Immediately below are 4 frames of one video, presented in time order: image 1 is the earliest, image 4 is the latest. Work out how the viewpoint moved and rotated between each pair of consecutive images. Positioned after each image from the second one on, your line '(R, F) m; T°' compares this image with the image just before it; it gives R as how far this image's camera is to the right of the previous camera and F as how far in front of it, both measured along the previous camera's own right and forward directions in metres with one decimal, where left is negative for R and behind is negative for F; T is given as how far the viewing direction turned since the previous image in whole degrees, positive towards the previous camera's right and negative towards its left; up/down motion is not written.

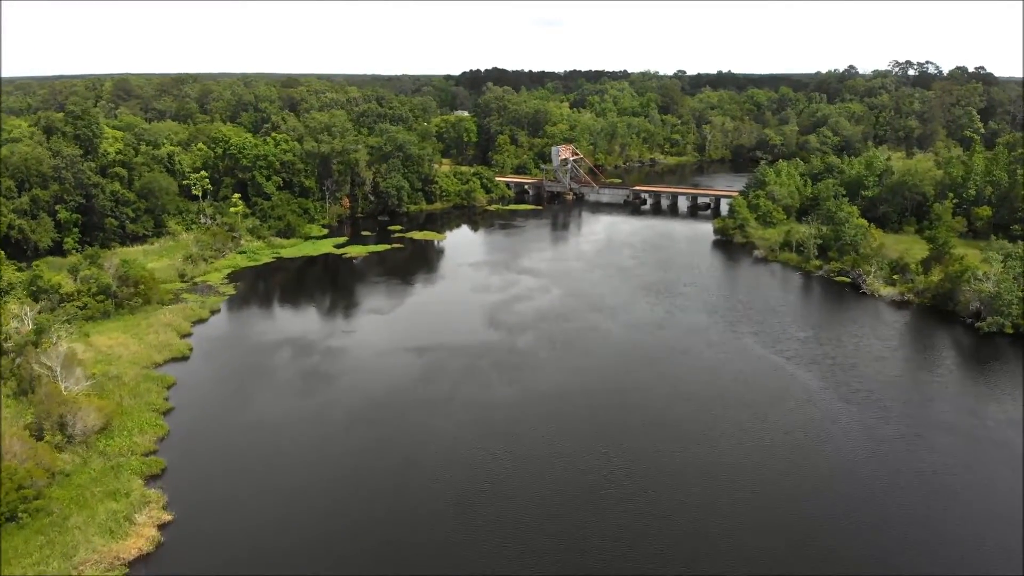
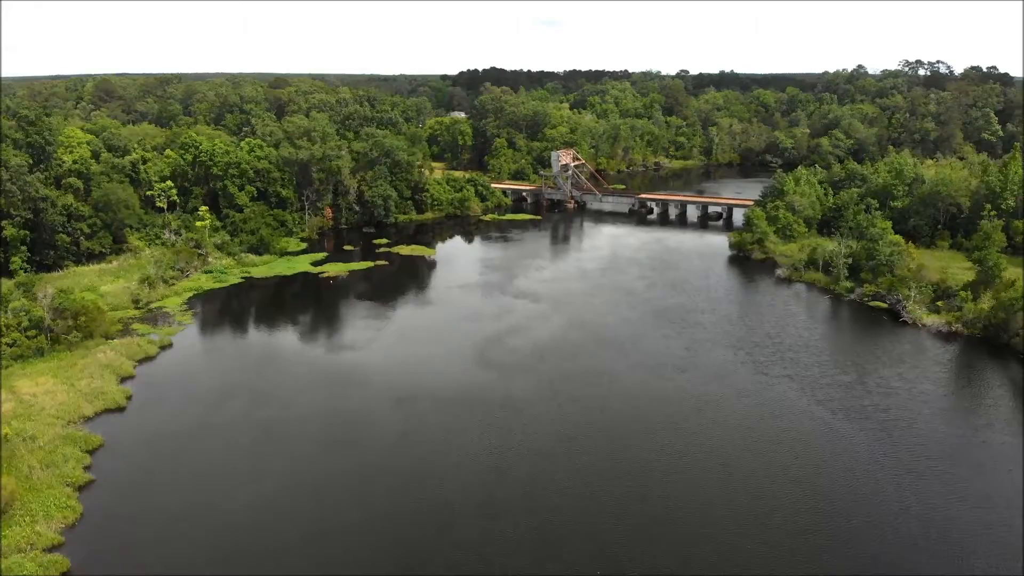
(+0.2, +4.5) m; 0°
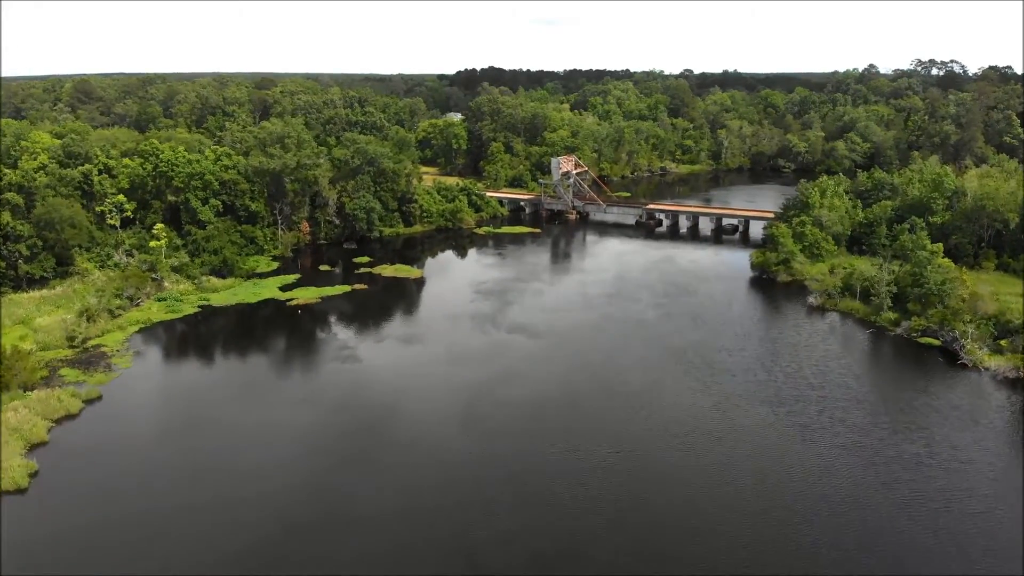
(+0.2, +4.9) m; 0°
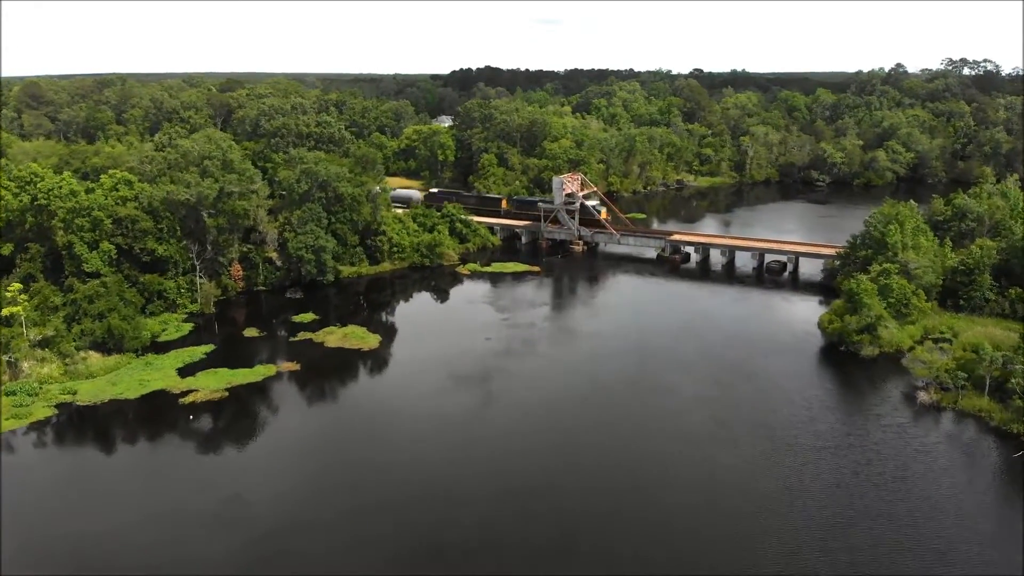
(+0.5, +10.4) m; 0°
